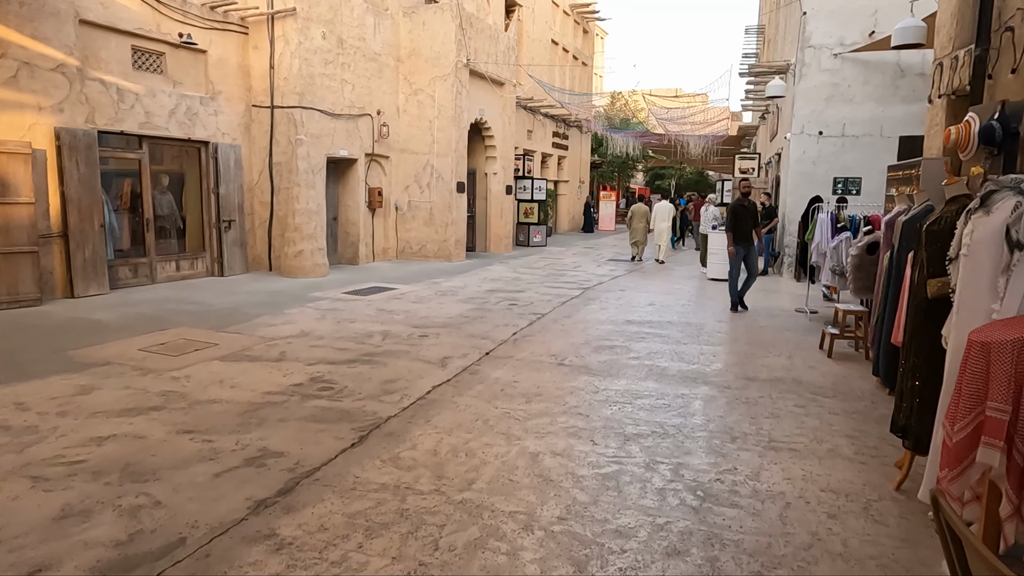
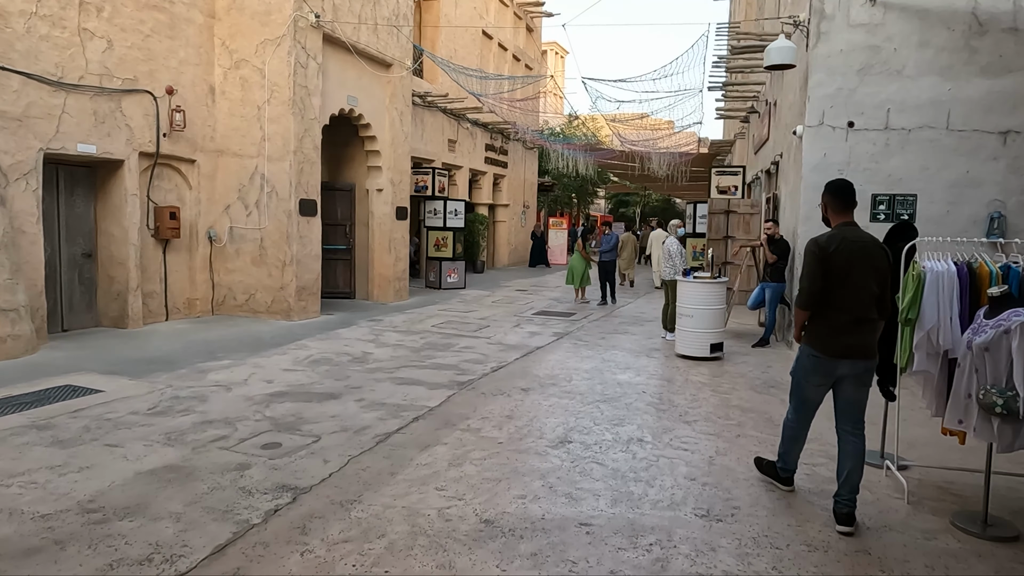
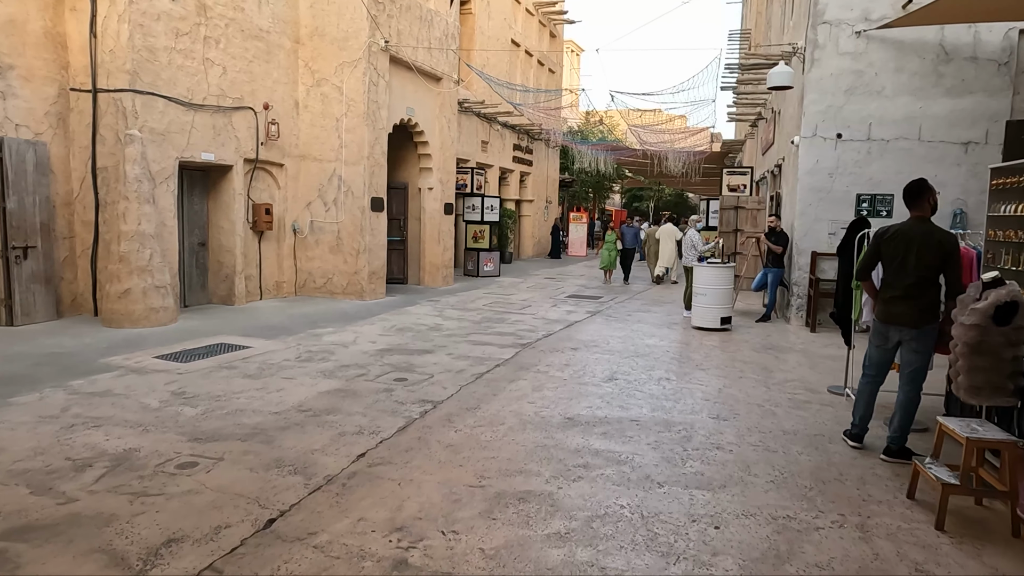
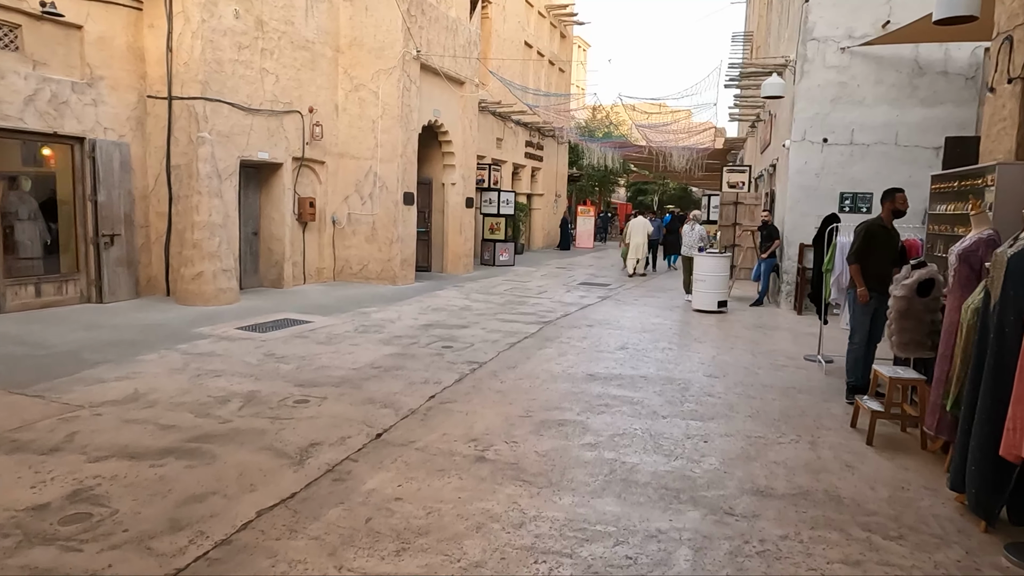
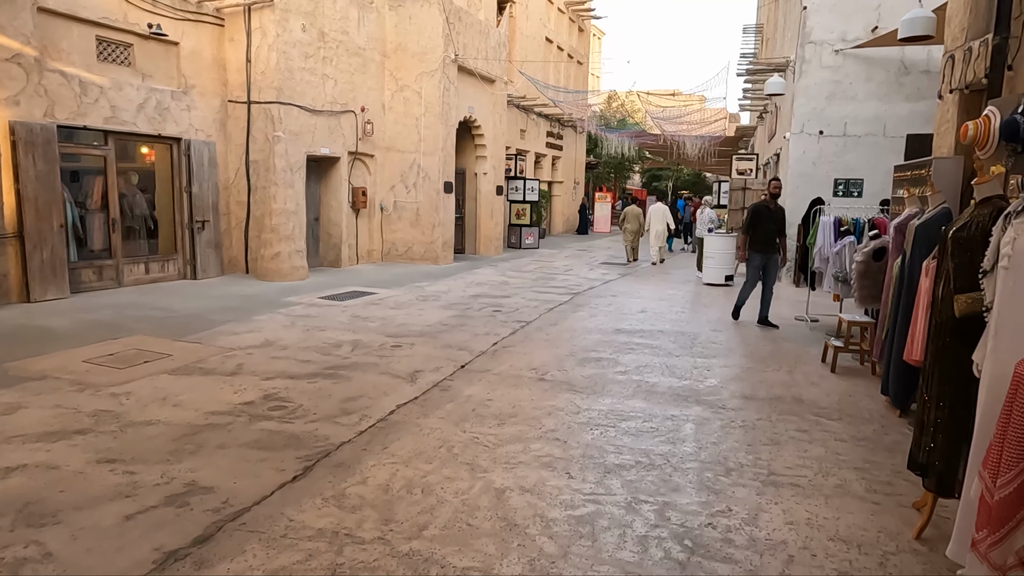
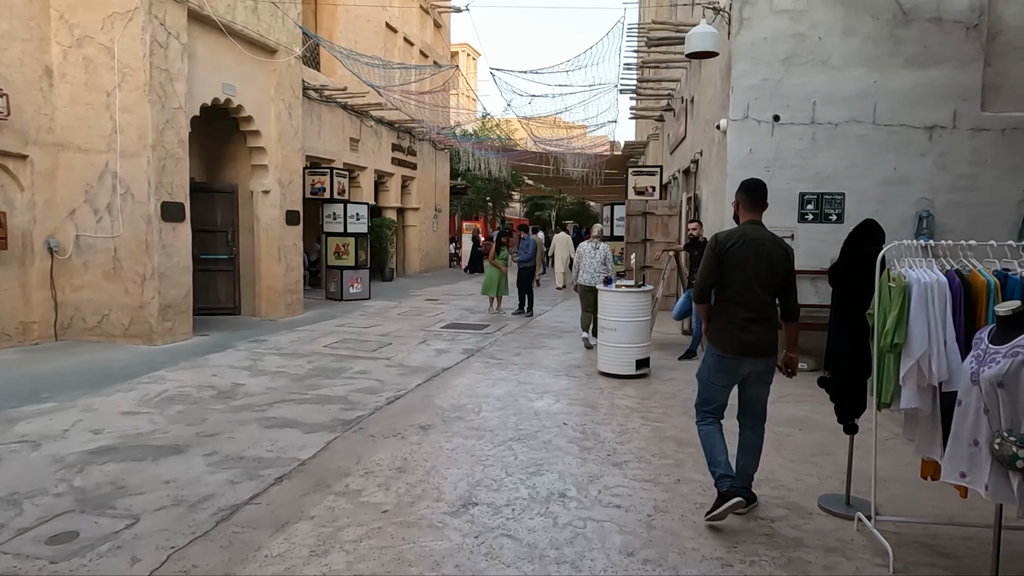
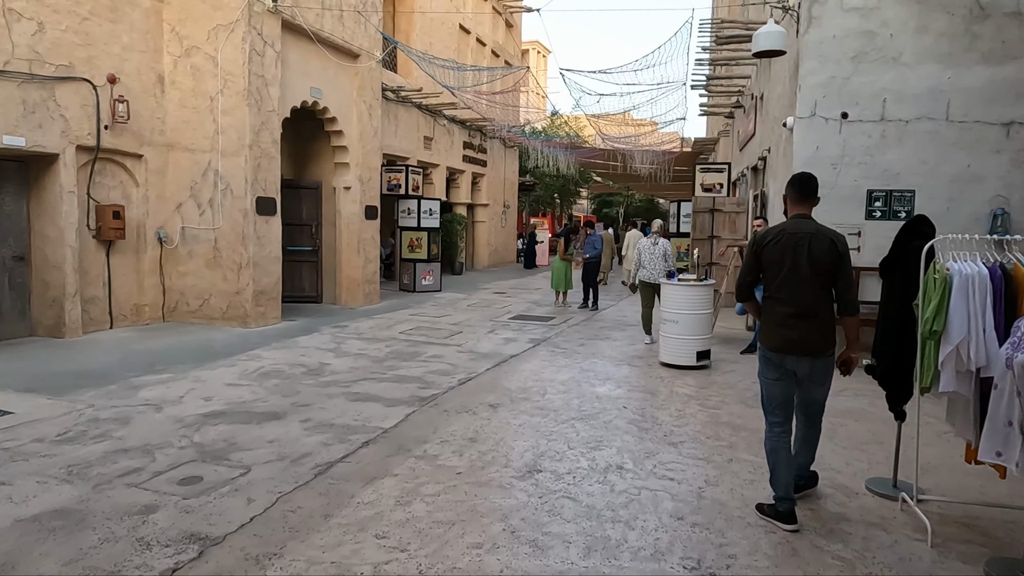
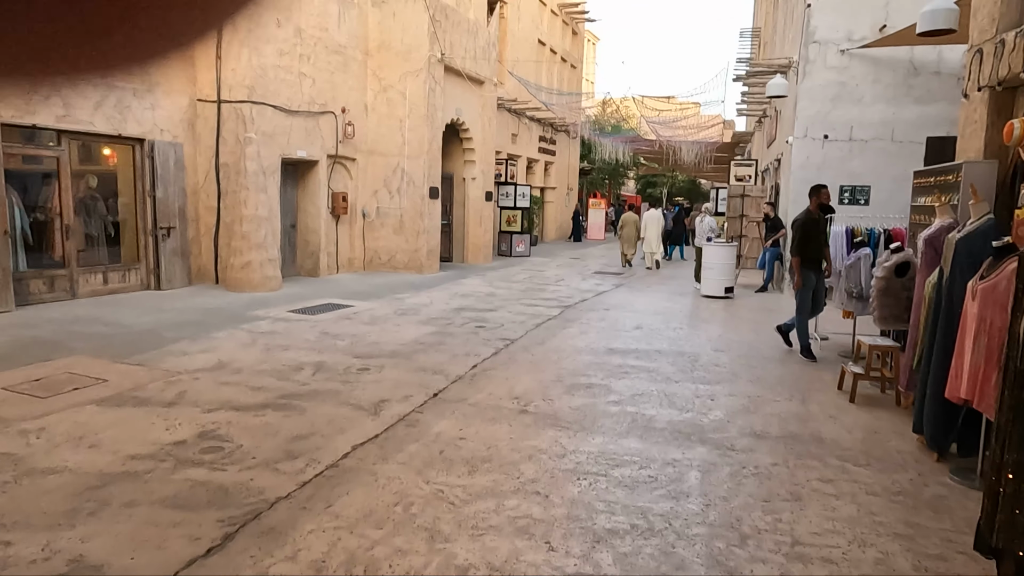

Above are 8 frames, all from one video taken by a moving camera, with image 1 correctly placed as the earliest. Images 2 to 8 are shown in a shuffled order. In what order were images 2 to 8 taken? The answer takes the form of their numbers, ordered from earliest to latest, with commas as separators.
5, 8, 4, 3, 2, 7, 6
